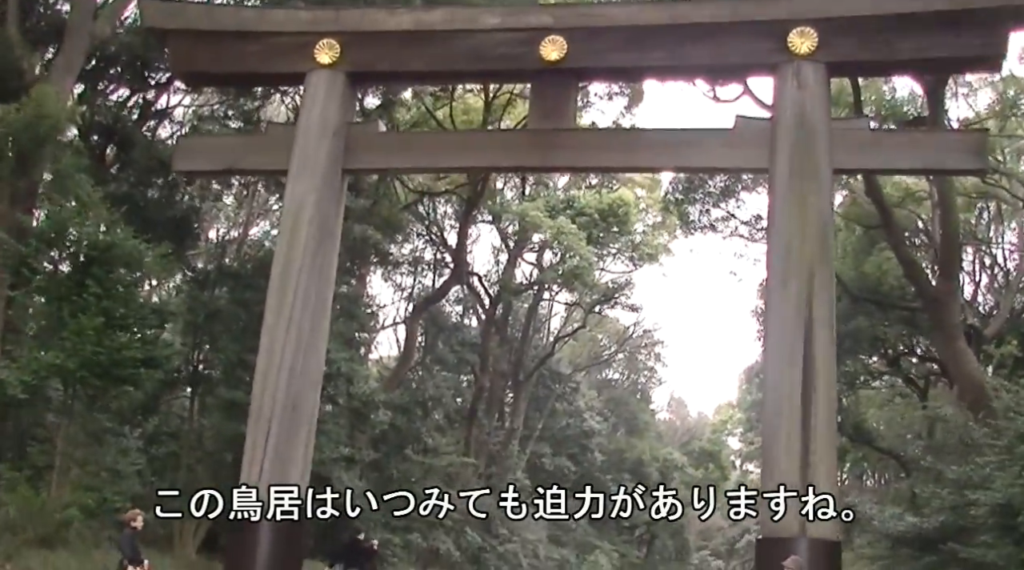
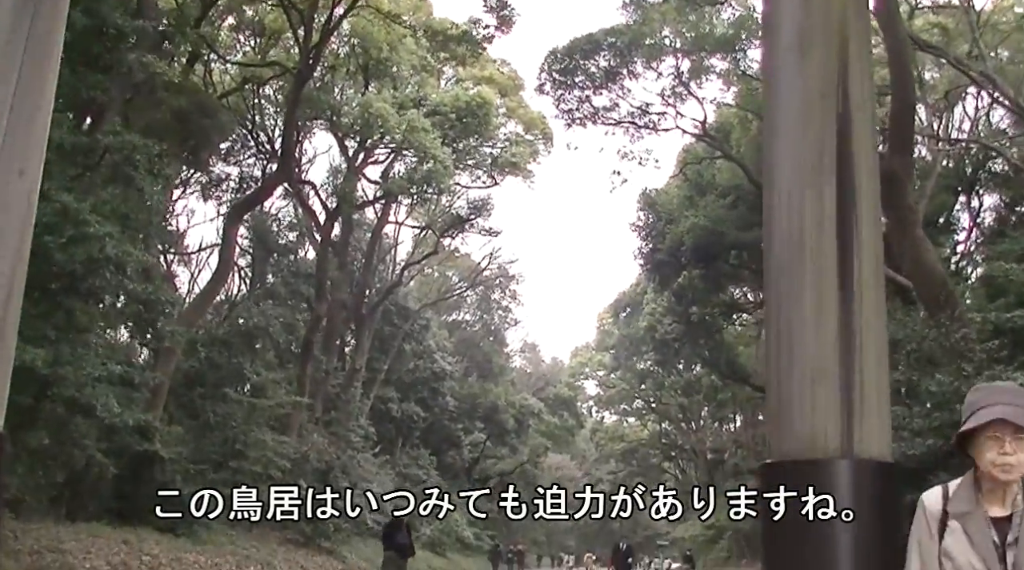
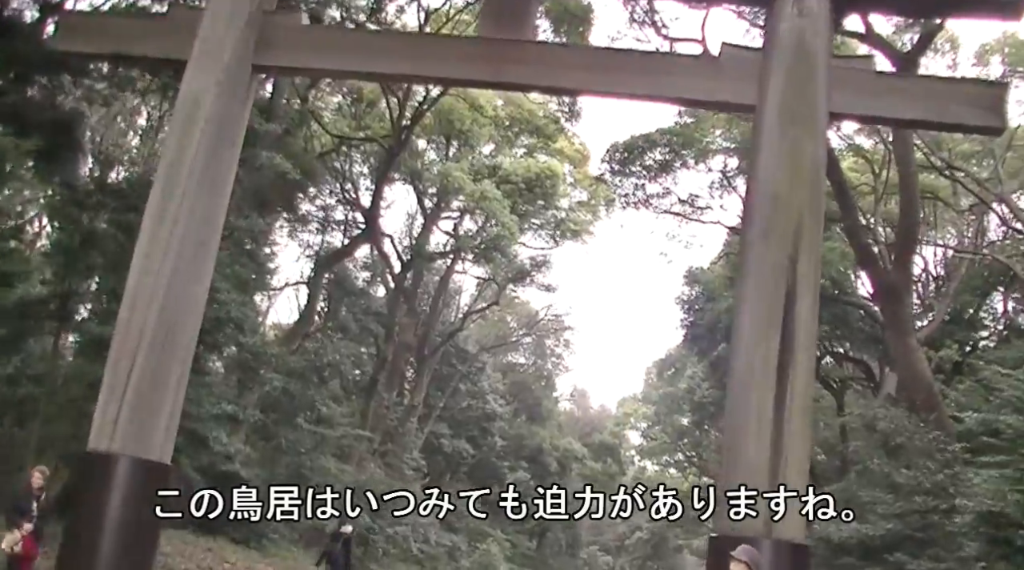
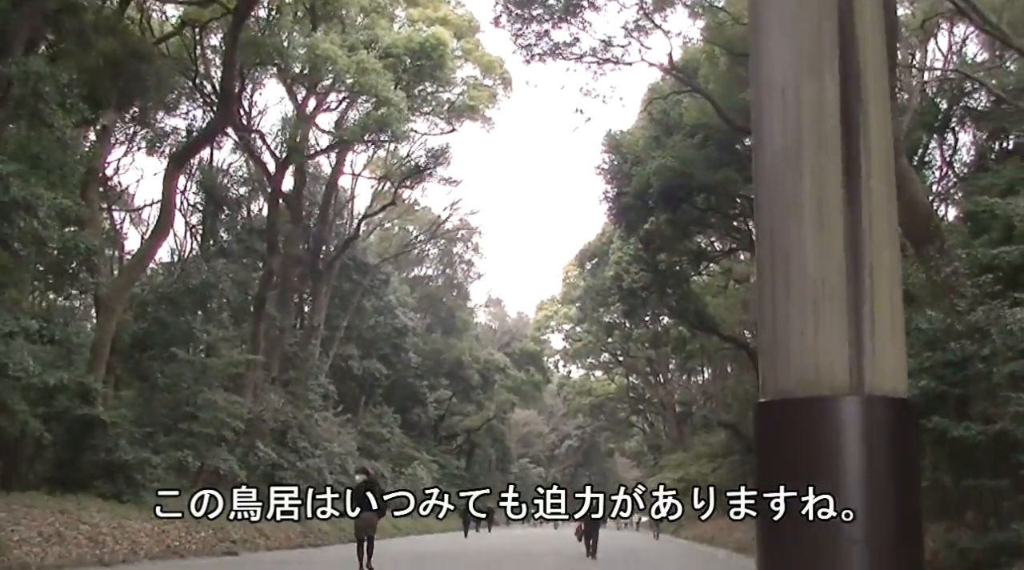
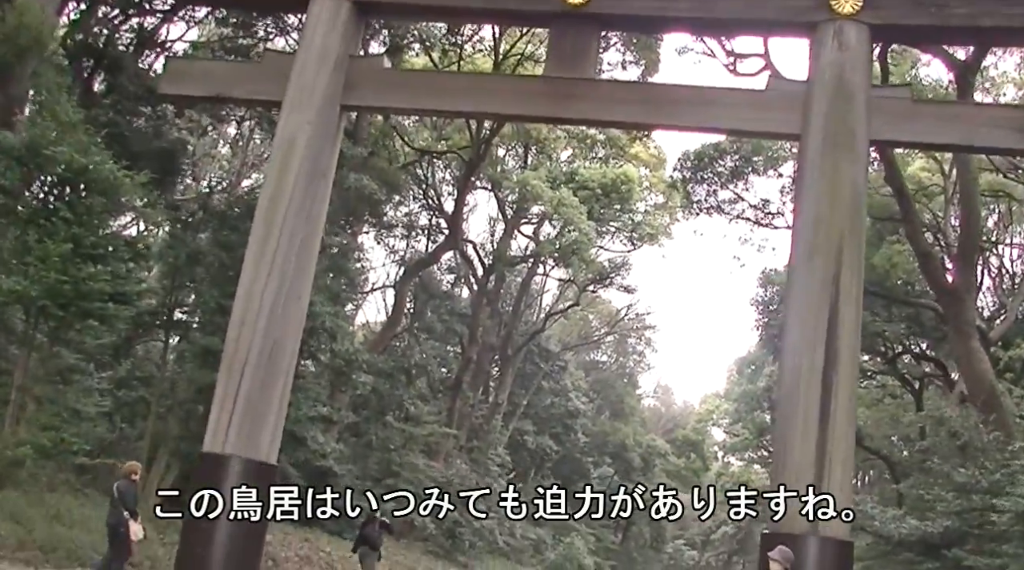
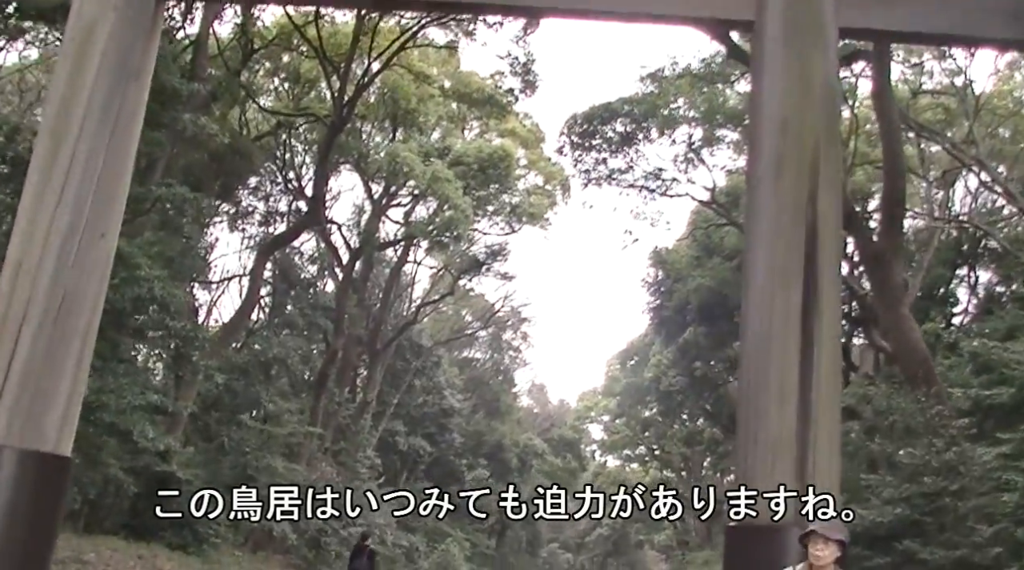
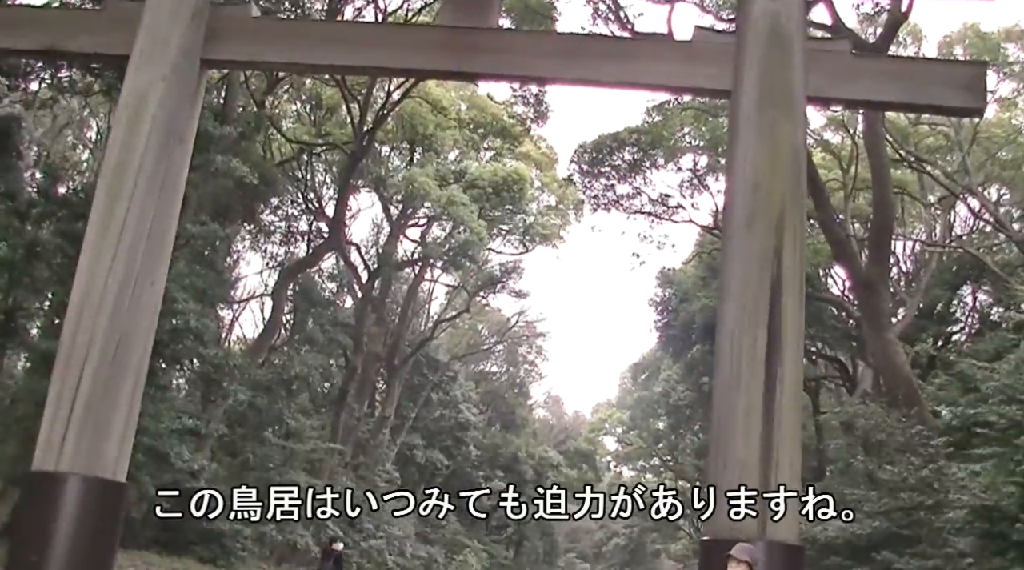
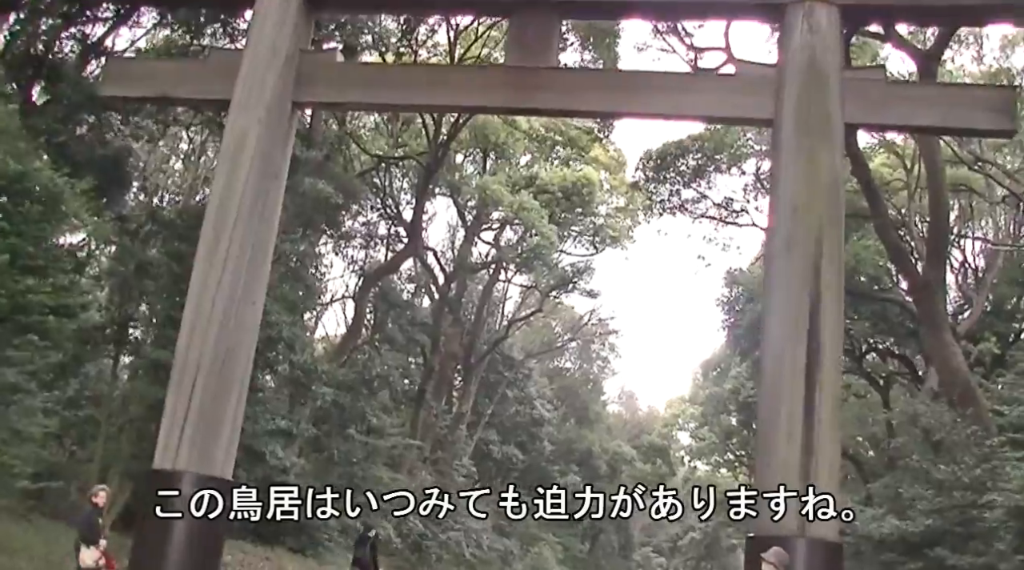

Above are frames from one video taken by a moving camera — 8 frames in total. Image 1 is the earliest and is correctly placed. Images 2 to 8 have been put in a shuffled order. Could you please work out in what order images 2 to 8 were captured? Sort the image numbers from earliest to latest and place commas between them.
5, 8, 3, 7, 6, 2, 4
